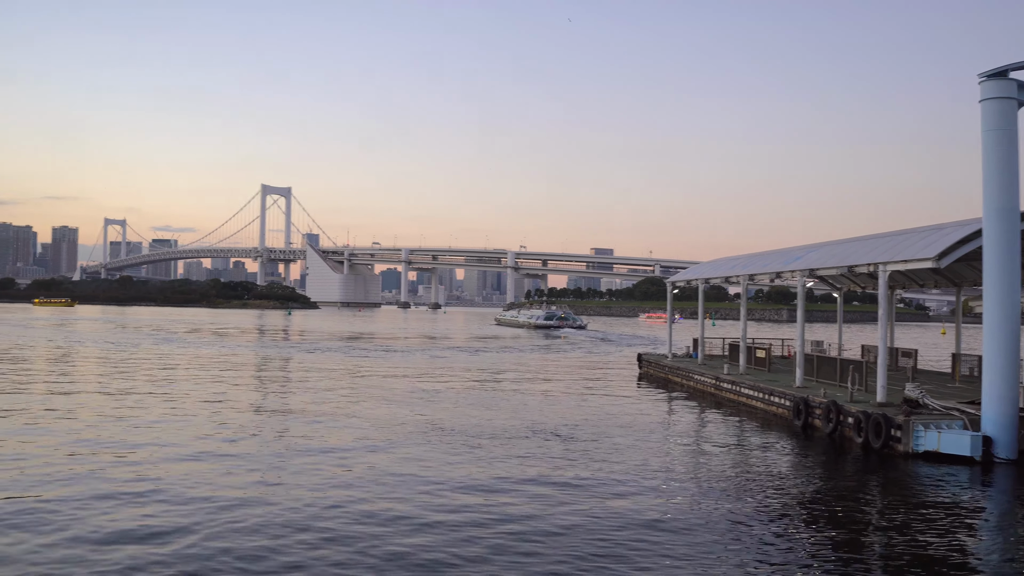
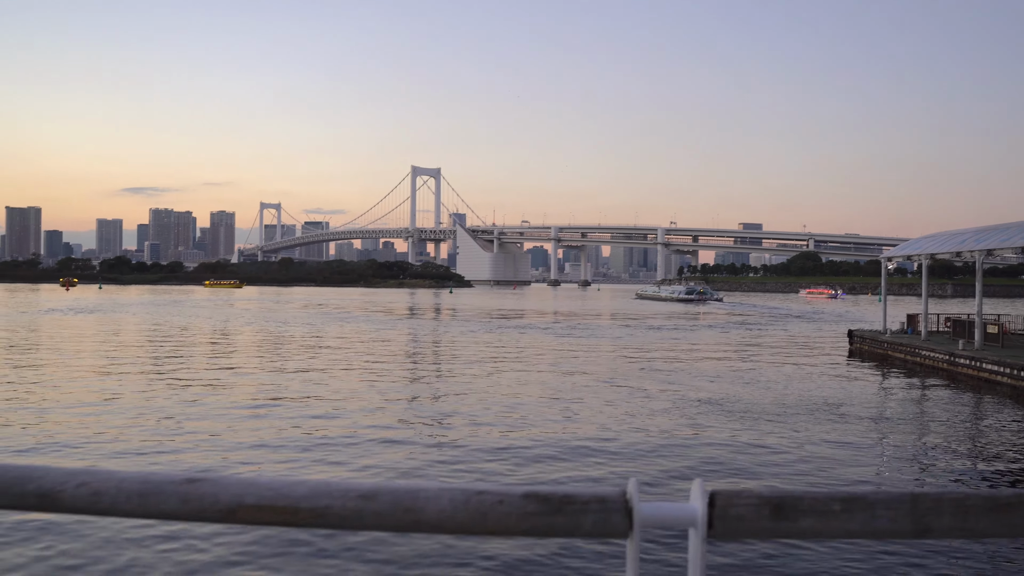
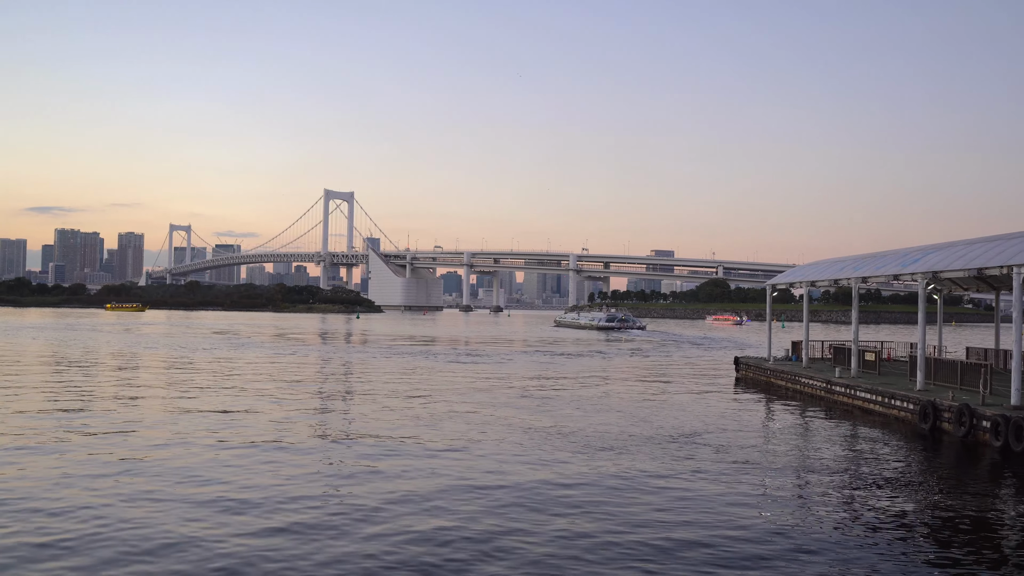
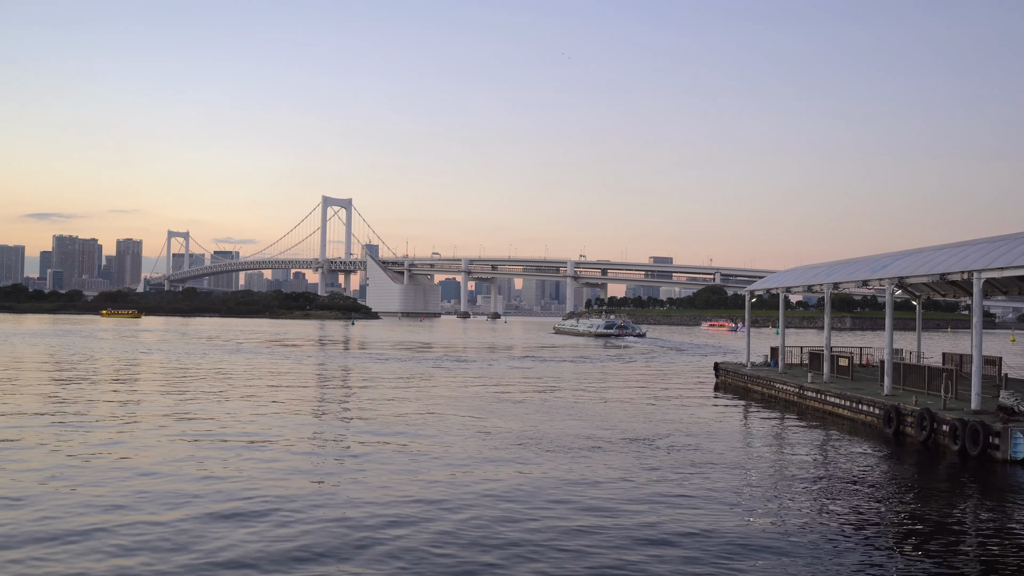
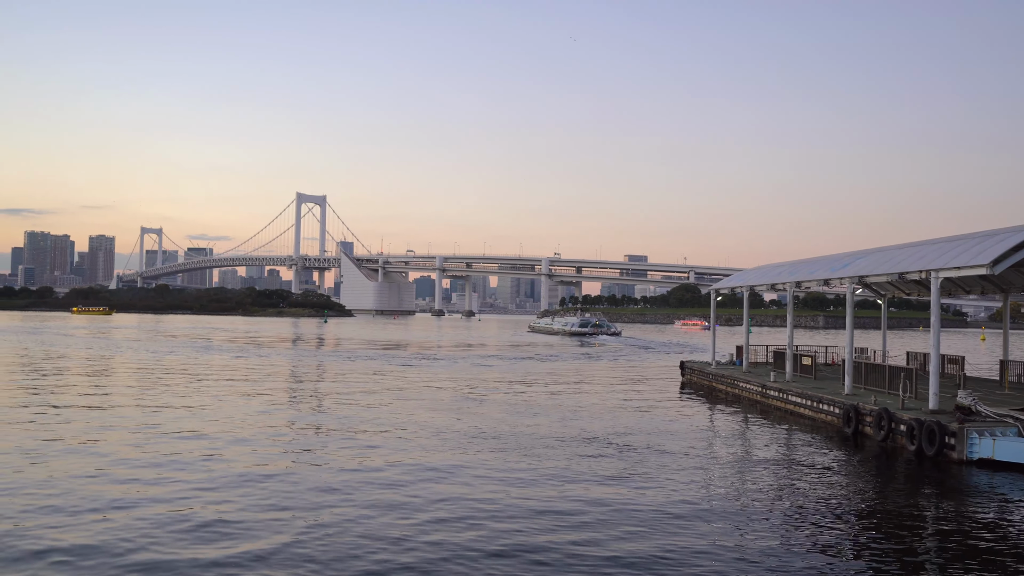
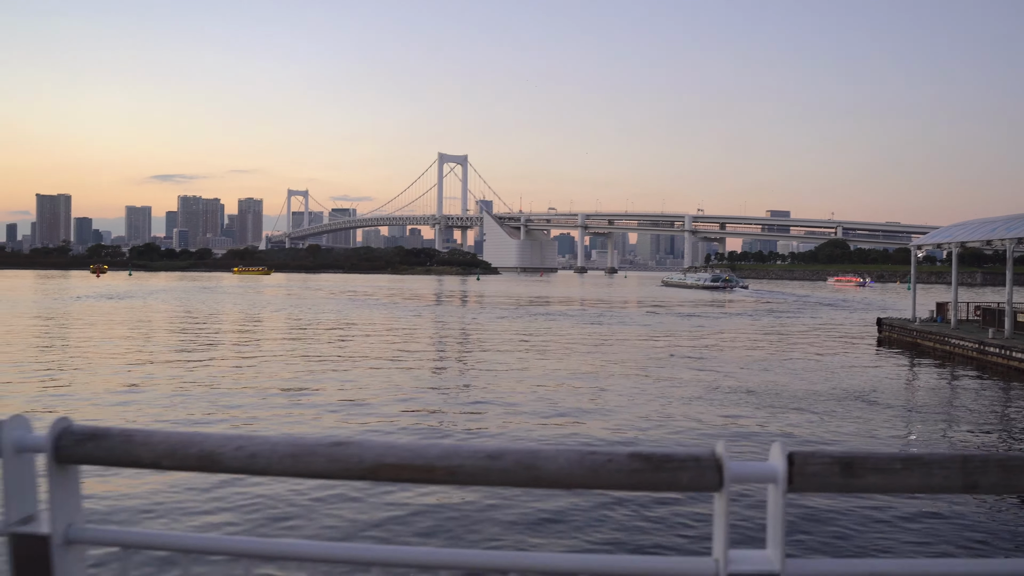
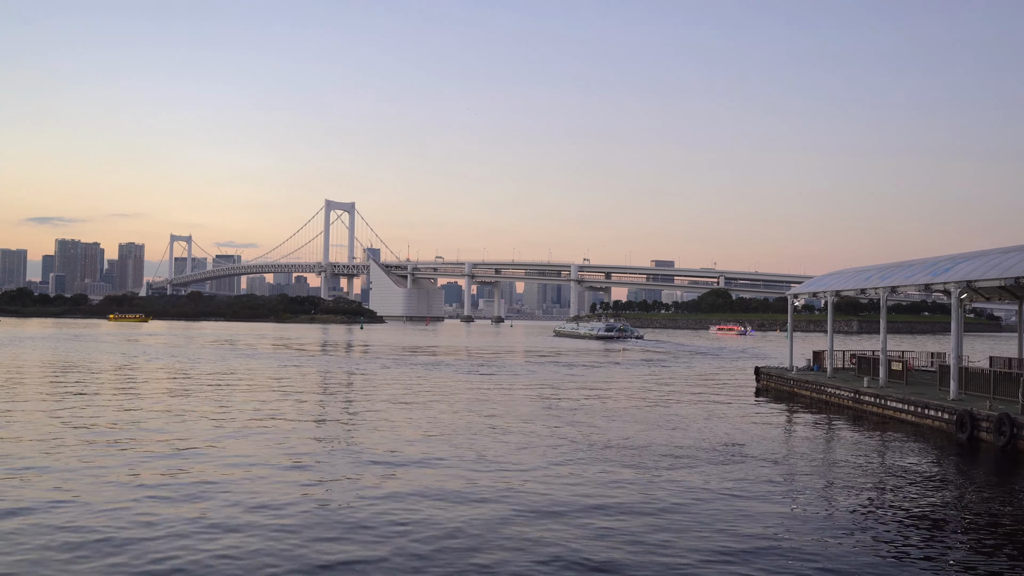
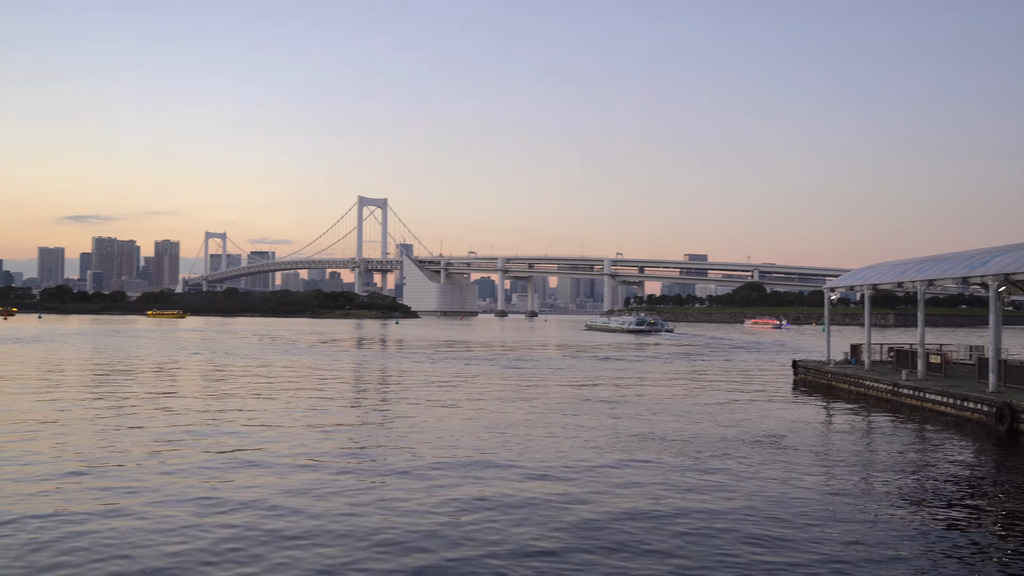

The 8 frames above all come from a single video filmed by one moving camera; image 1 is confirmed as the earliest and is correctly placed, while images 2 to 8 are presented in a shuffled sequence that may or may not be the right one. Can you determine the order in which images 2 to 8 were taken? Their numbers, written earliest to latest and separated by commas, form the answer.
5, 4, 3, 7, 8, 2, 6
